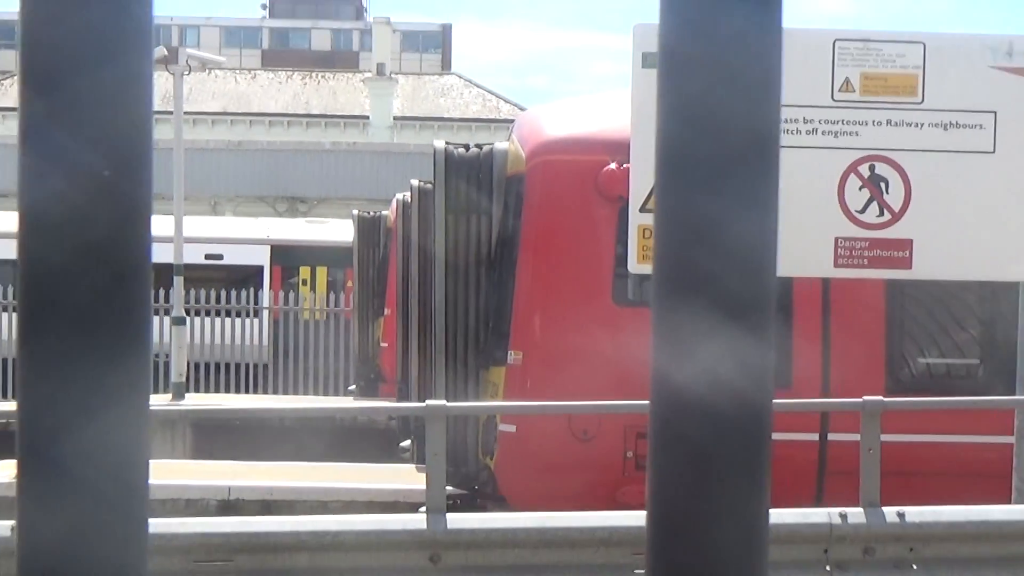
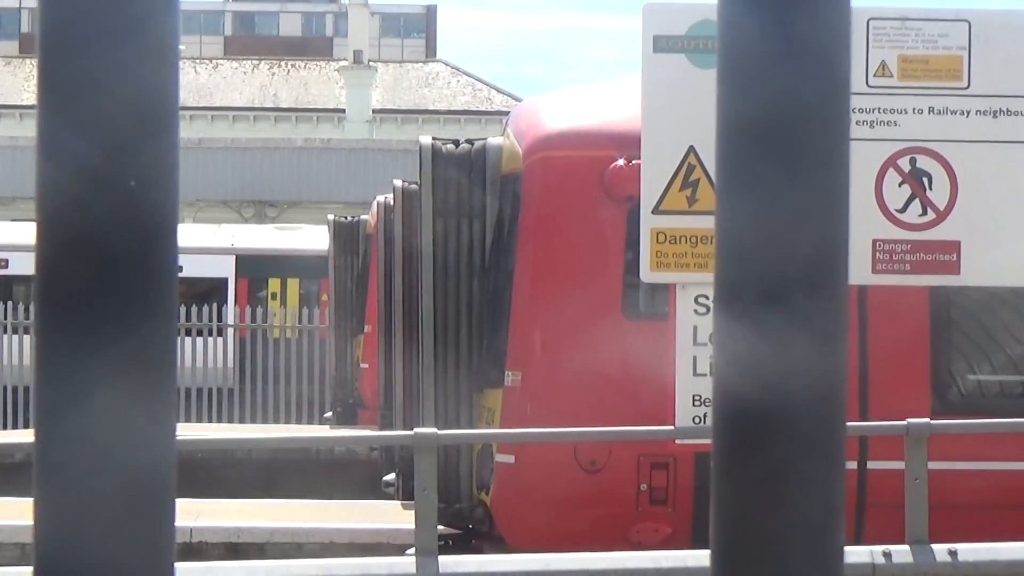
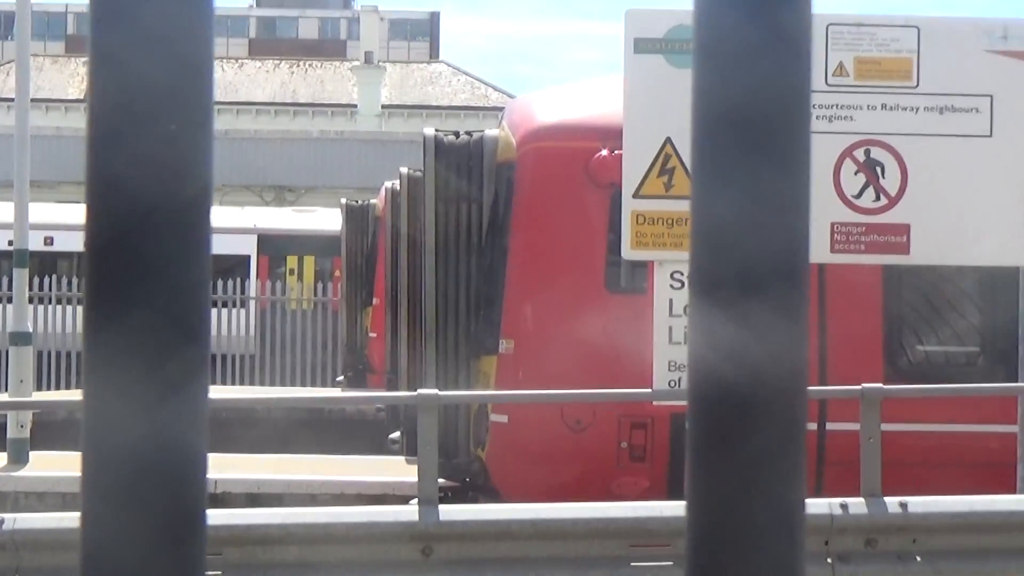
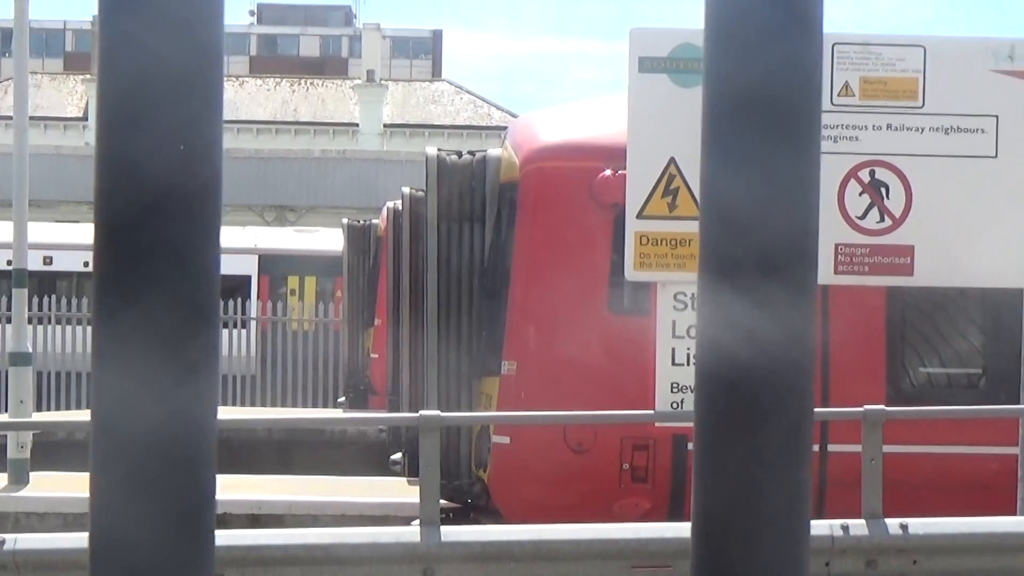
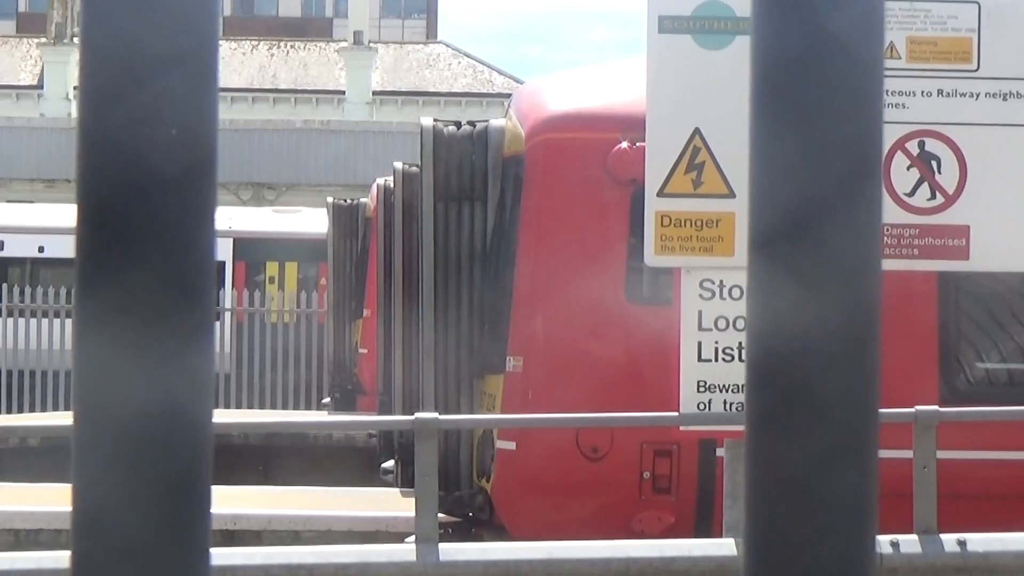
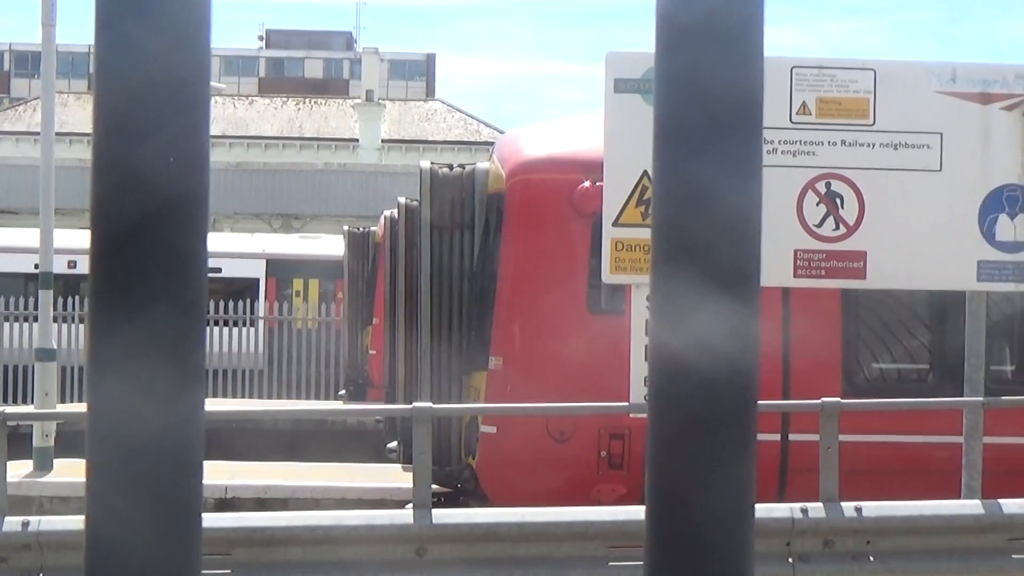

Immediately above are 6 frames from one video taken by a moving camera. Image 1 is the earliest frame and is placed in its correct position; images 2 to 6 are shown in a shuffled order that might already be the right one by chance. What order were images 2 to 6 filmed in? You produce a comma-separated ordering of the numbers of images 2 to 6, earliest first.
2, 3, 5, 4, 6
